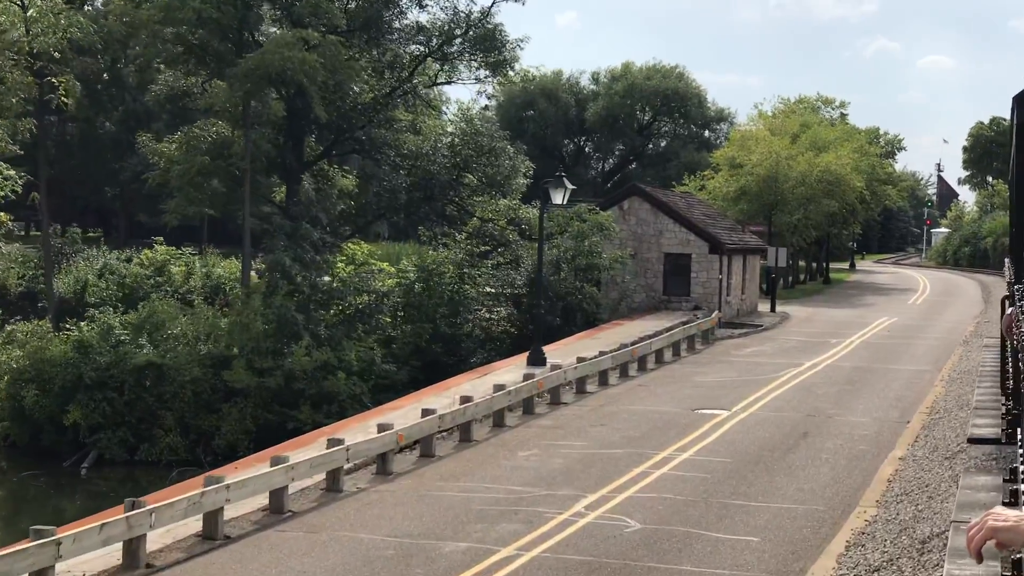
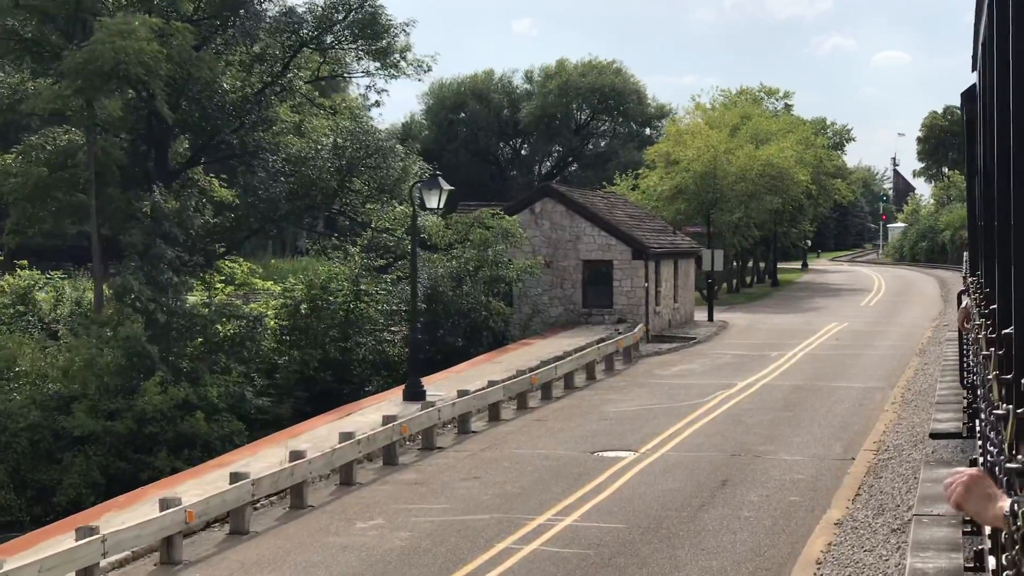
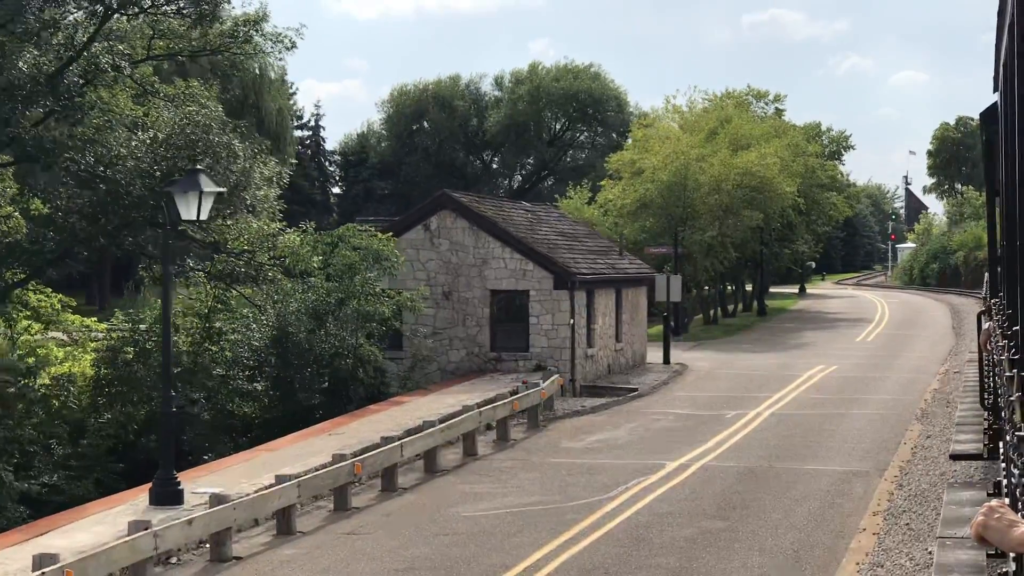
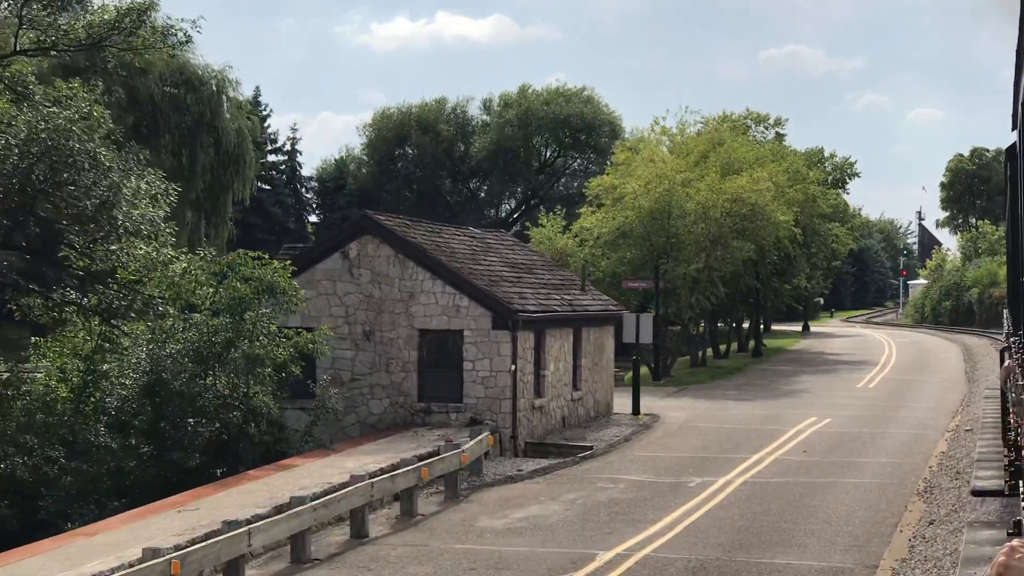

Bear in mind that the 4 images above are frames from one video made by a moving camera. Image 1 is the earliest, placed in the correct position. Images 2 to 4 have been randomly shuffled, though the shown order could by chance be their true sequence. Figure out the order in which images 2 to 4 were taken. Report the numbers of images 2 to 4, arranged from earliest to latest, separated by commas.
2, 3, 4
